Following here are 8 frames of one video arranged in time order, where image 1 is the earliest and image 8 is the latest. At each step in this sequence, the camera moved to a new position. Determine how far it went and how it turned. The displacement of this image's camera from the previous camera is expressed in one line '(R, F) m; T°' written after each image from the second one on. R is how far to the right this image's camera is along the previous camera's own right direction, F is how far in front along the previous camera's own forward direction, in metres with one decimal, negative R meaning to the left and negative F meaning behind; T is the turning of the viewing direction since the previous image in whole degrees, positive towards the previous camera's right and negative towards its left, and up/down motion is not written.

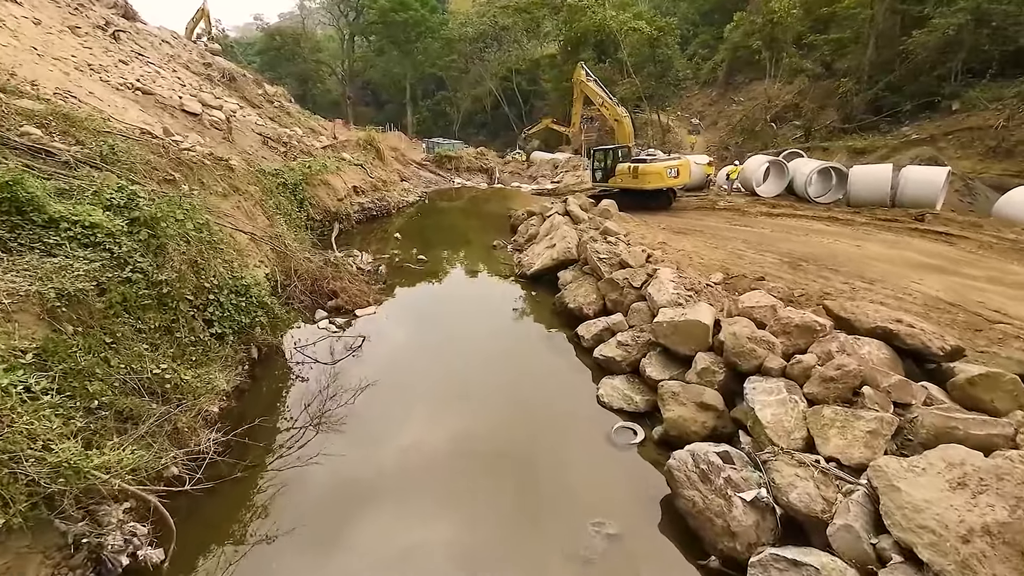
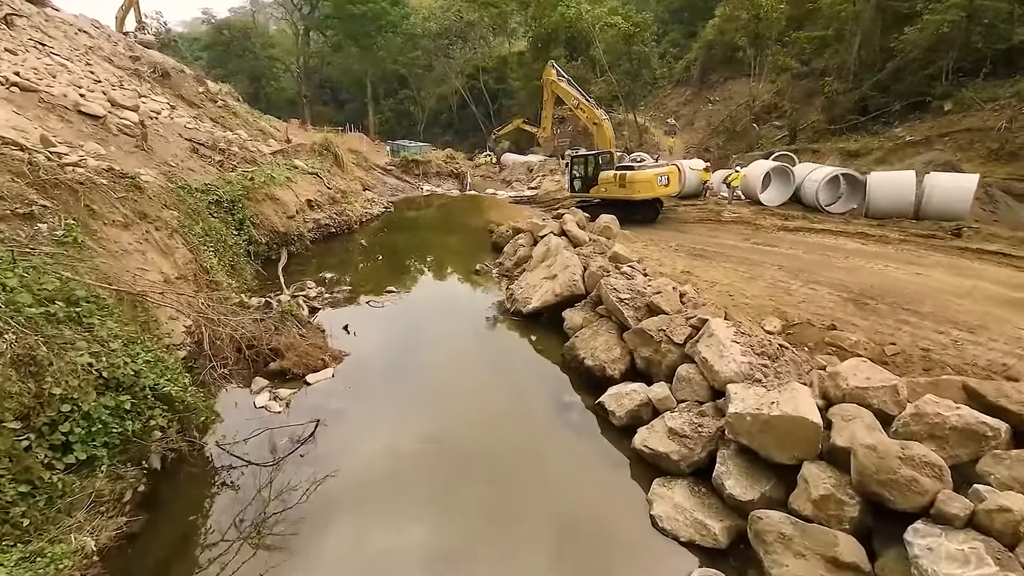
(-0.5, +2.0) m; +4°
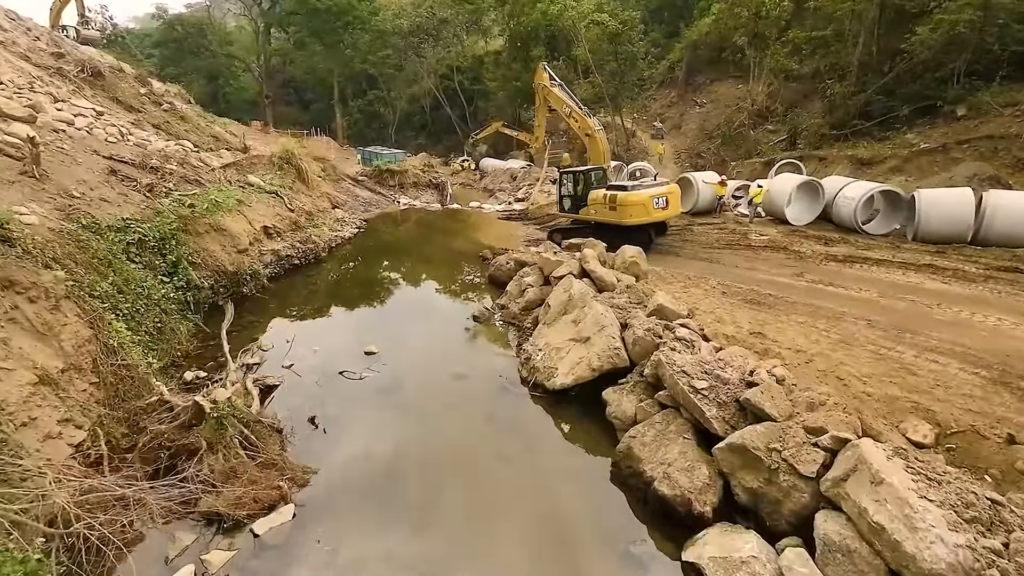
(-0.6, +2.1) m; +3°
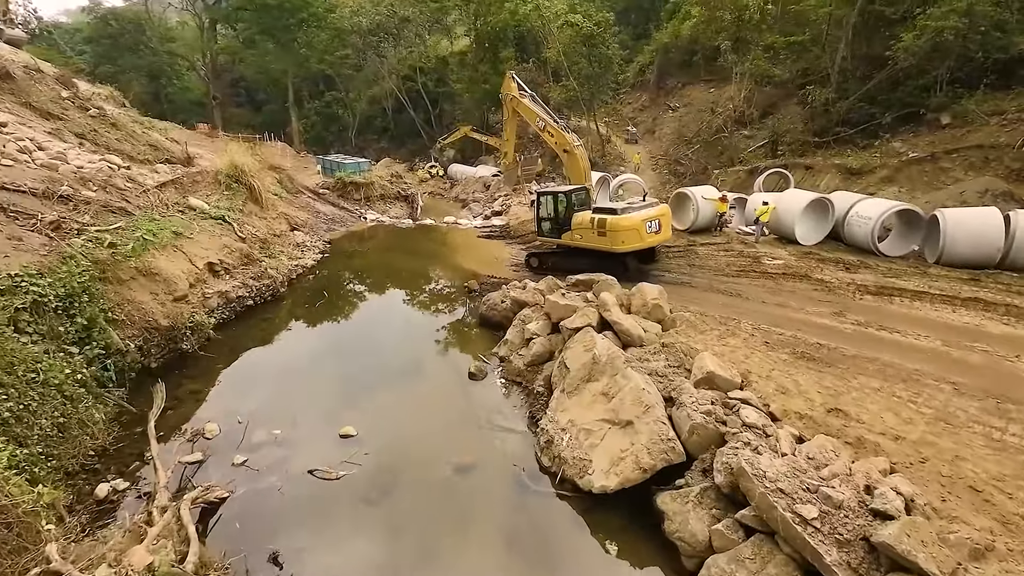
(-0.6, +1.5) m; +4°
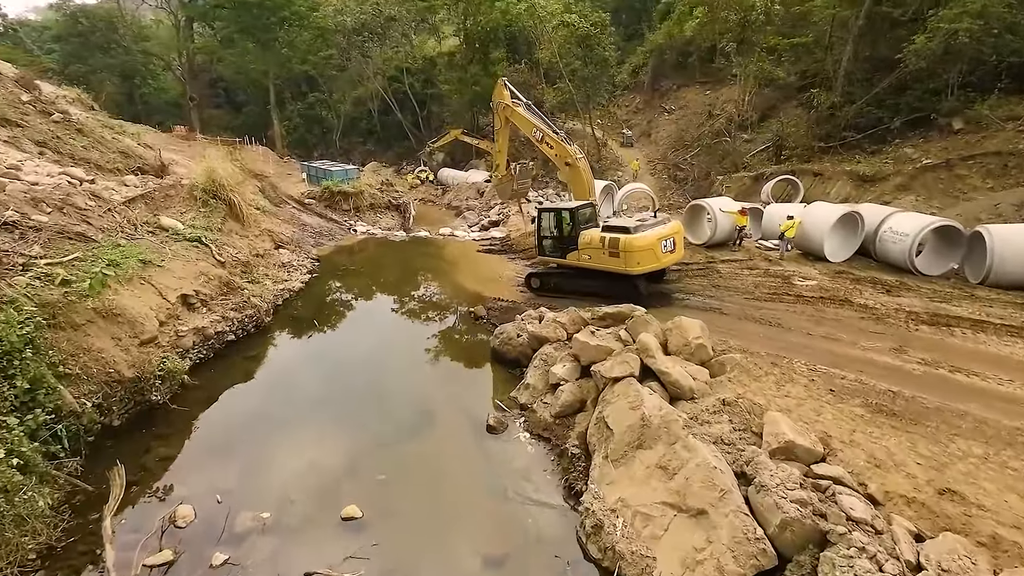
(-0.5, +1.1) m; +2°
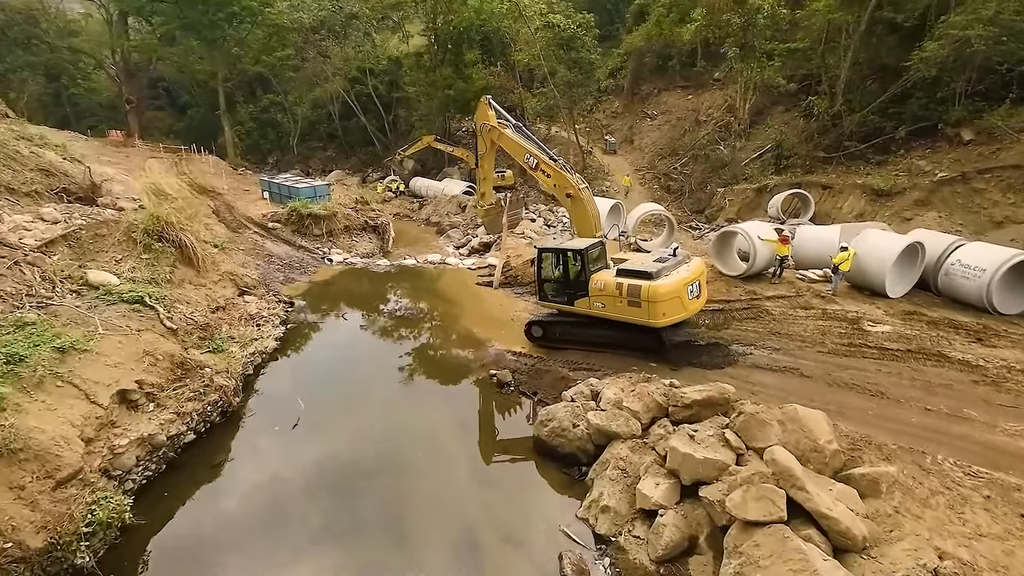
(-1.2, +1.9) m; +4°
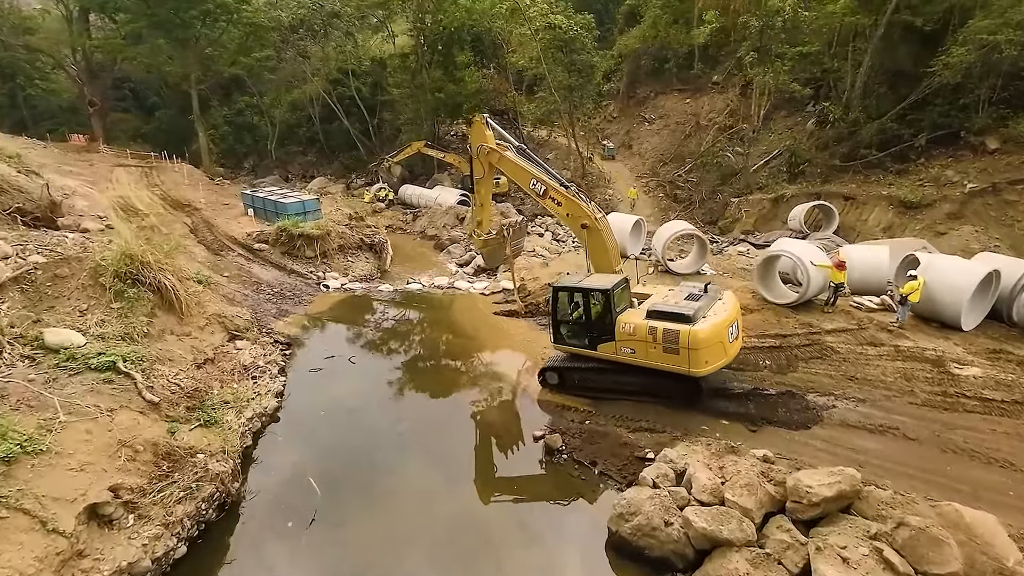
(-1.1, +1.3) m; +2°
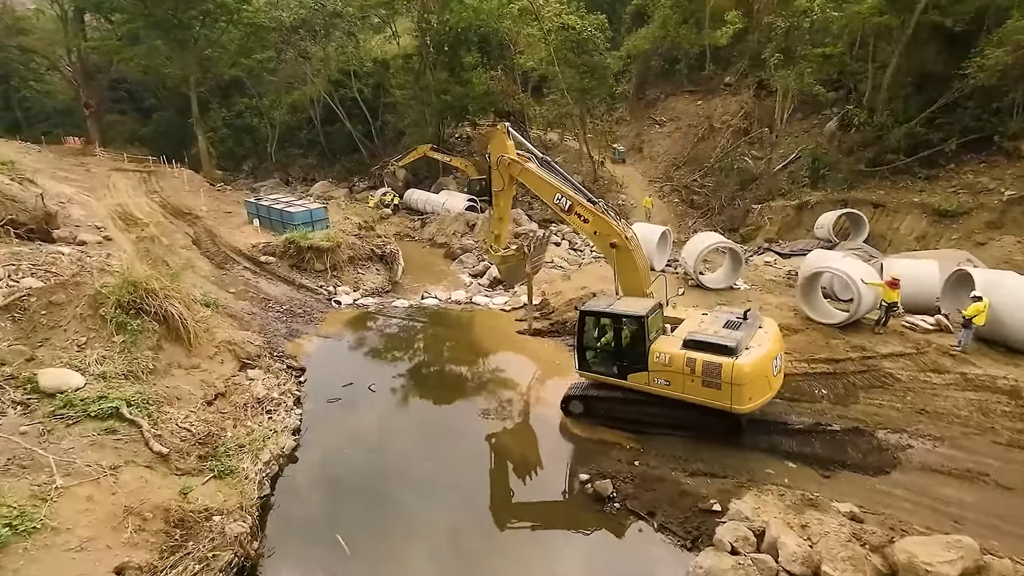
(-0.7, +0.7) m; 0°
